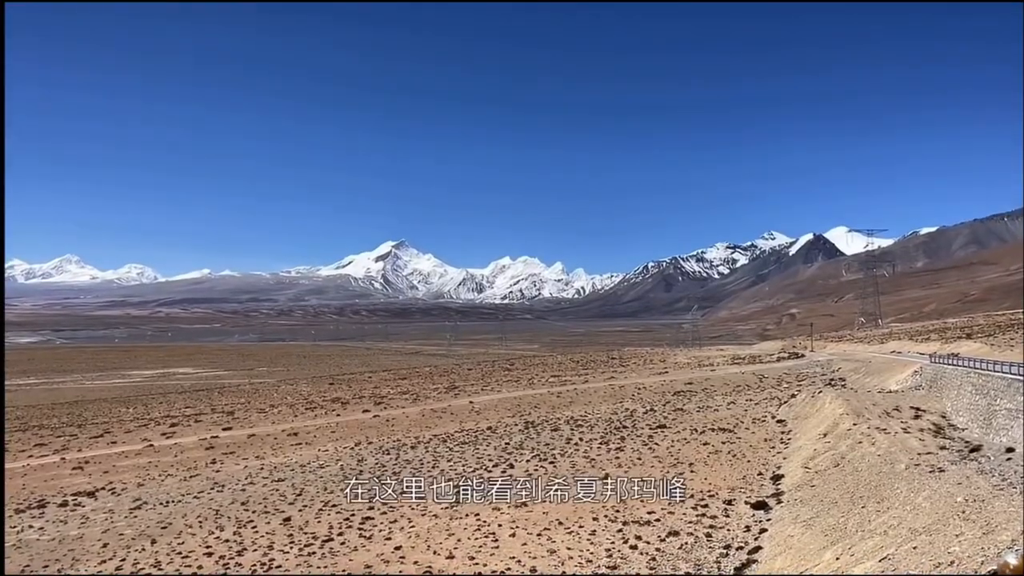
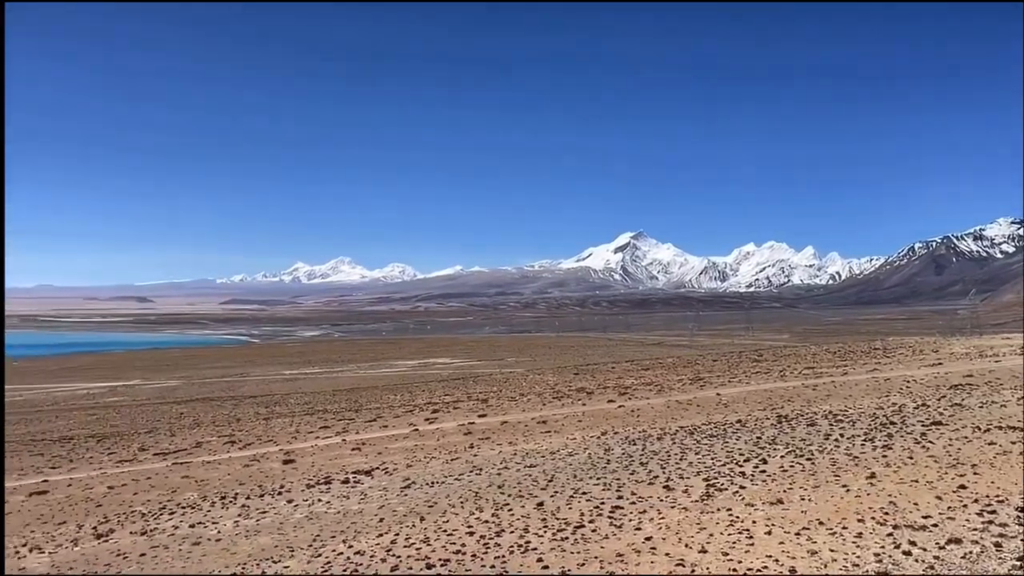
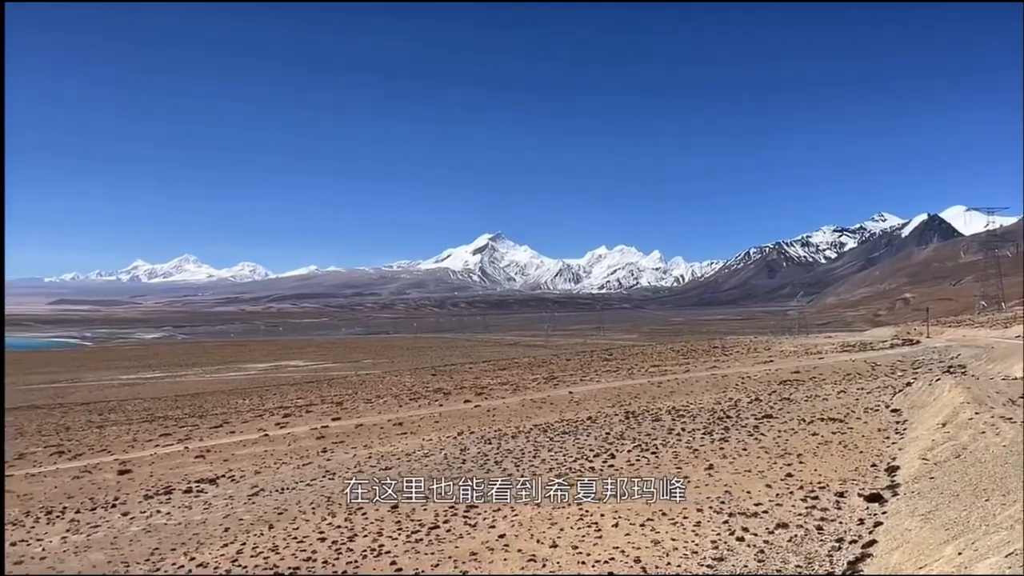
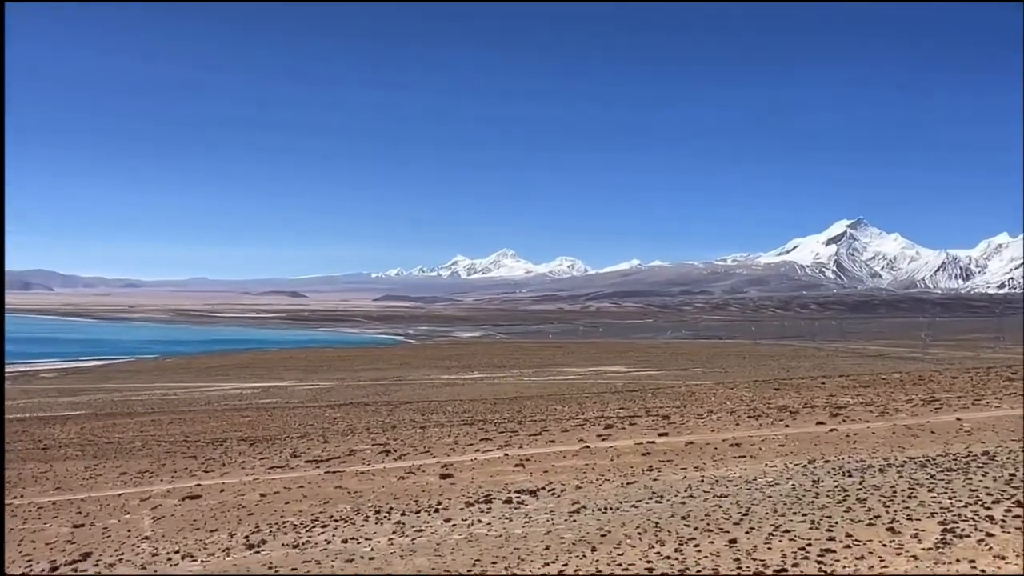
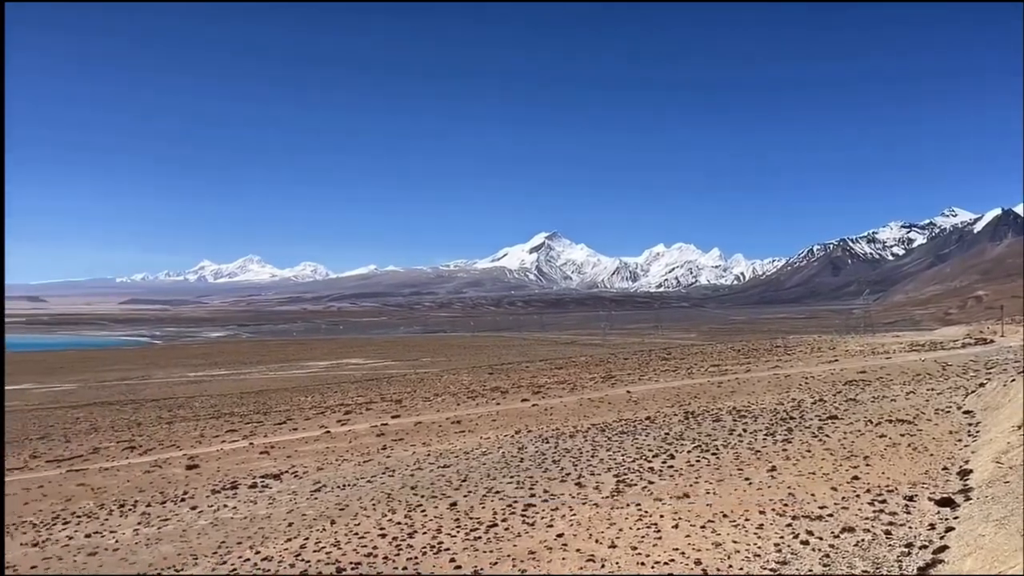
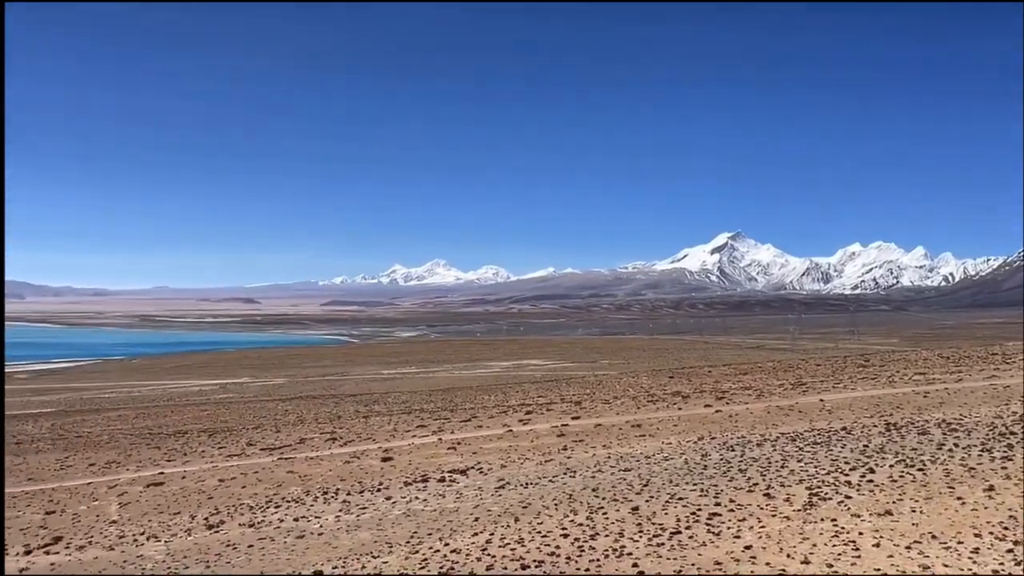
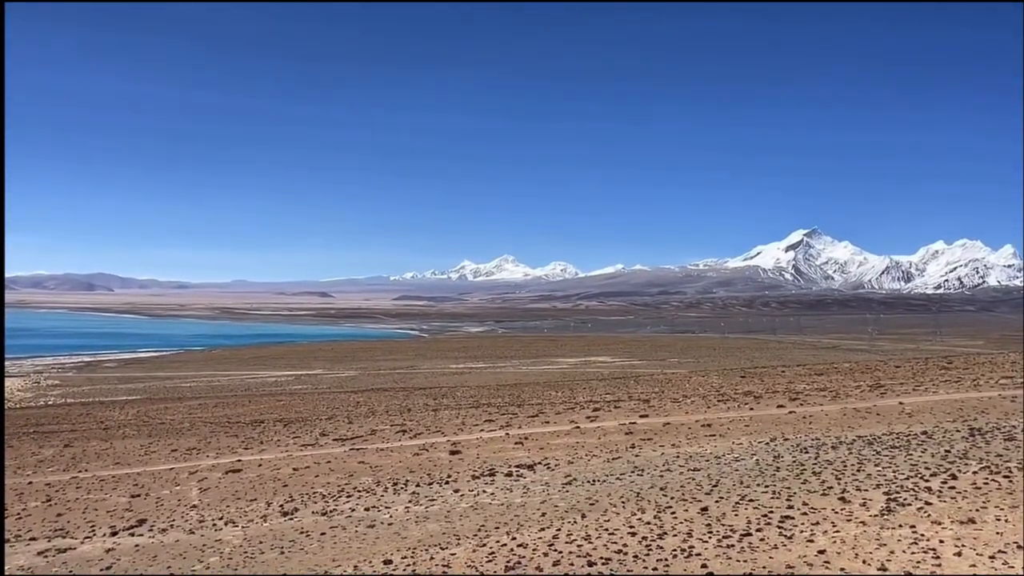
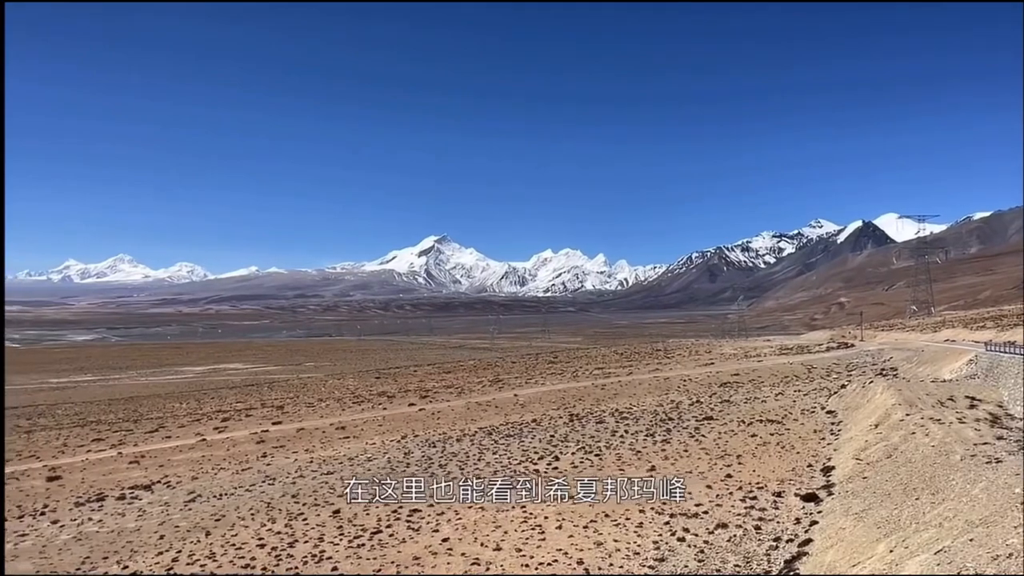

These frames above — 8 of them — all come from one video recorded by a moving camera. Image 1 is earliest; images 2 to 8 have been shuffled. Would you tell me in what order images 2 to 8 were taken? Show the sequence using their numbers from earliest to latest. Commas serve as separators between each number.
8, 3, 5, 2, 6, 7, 4
